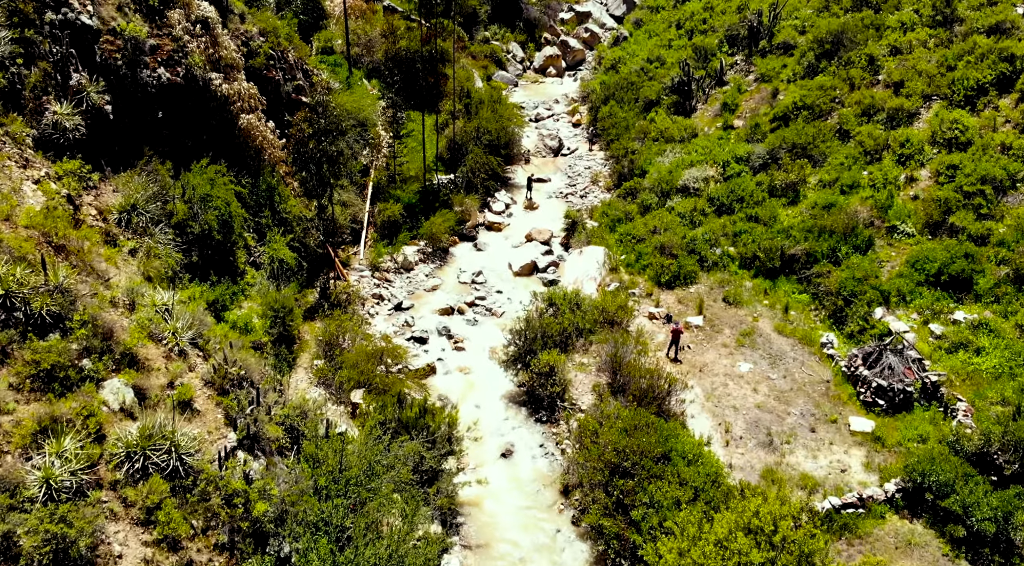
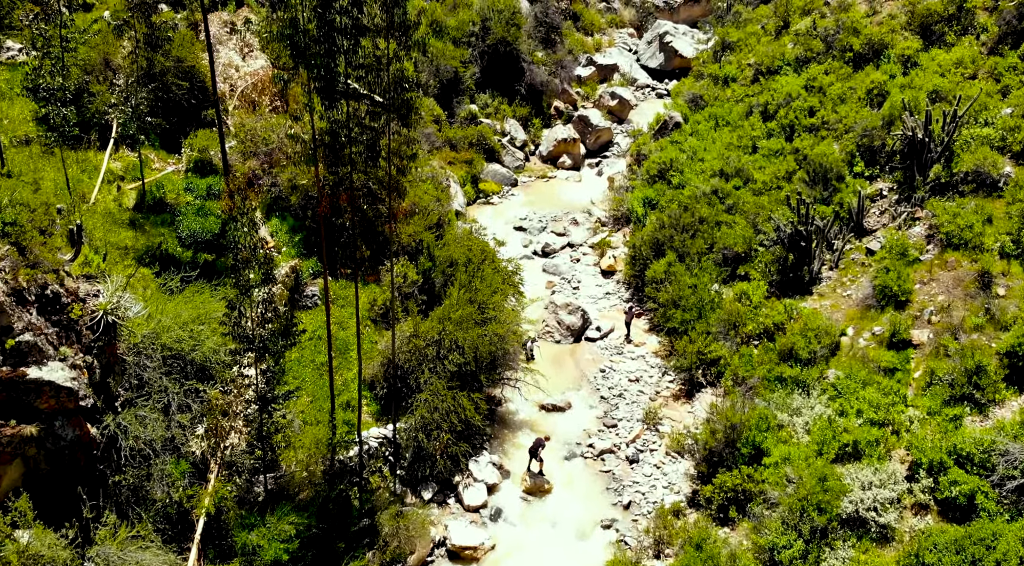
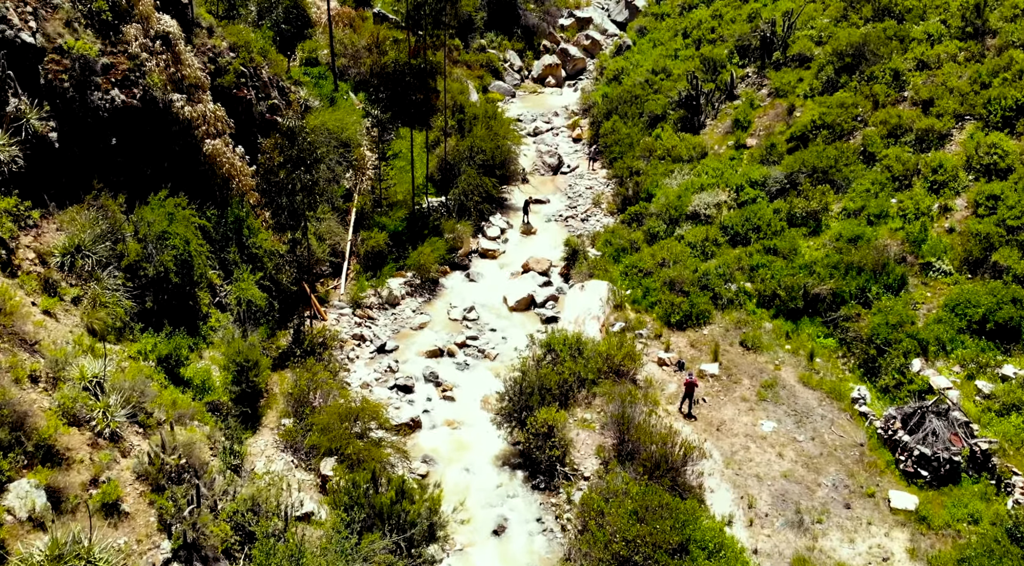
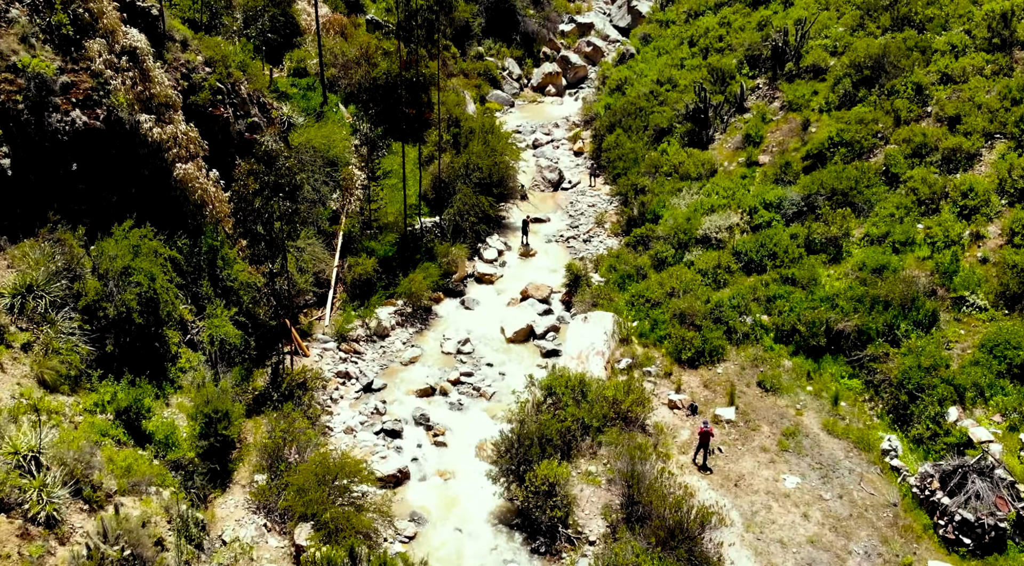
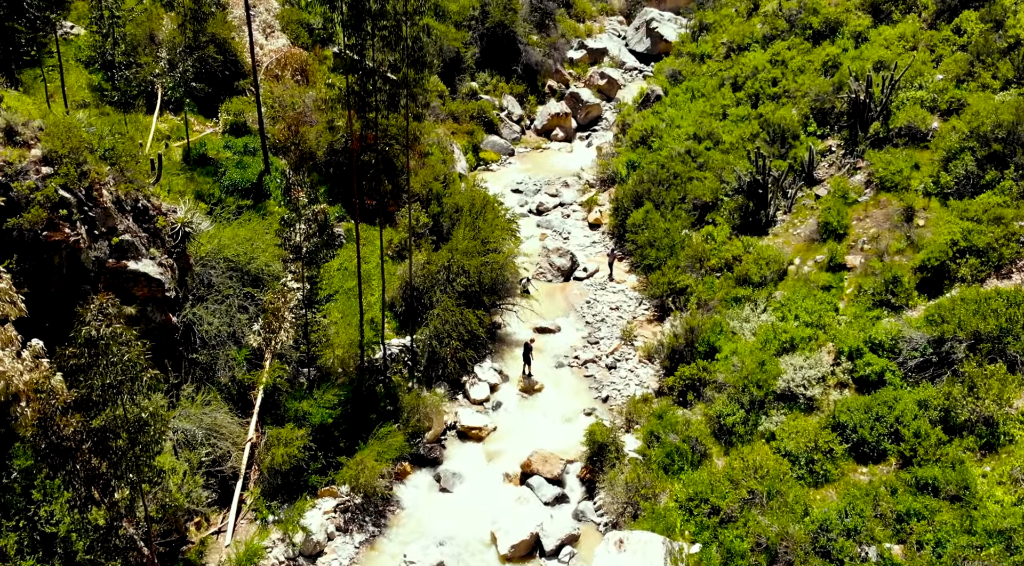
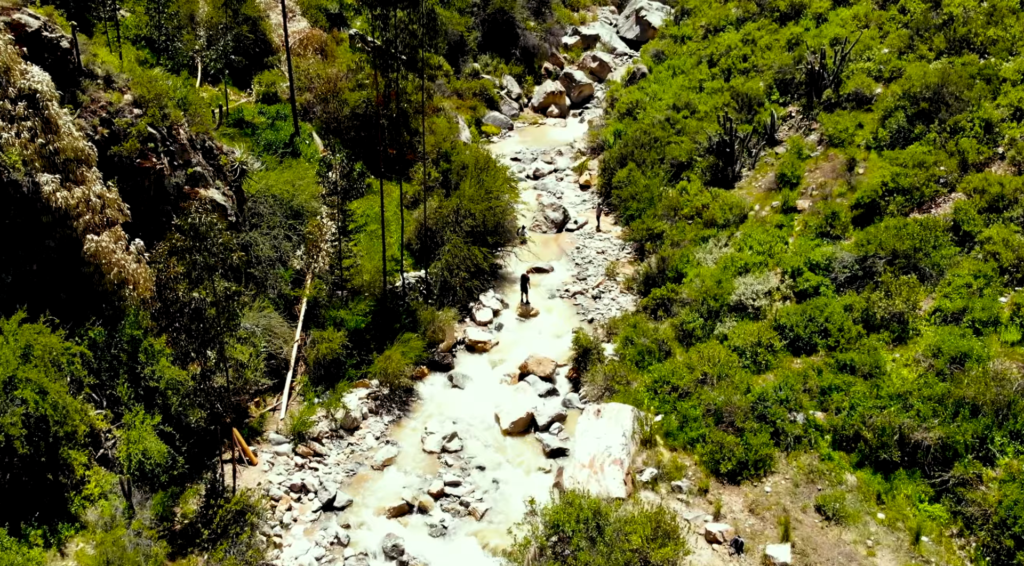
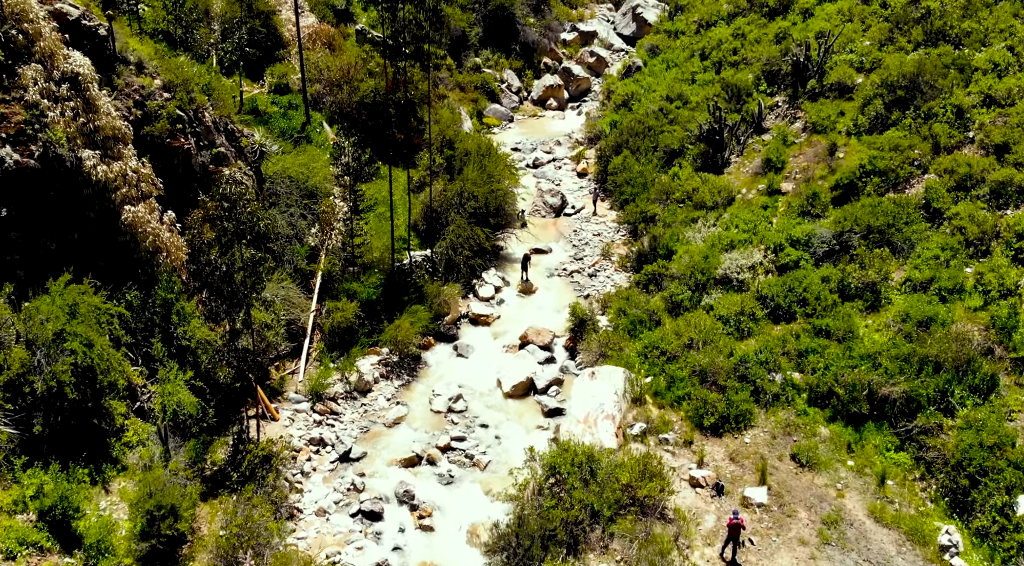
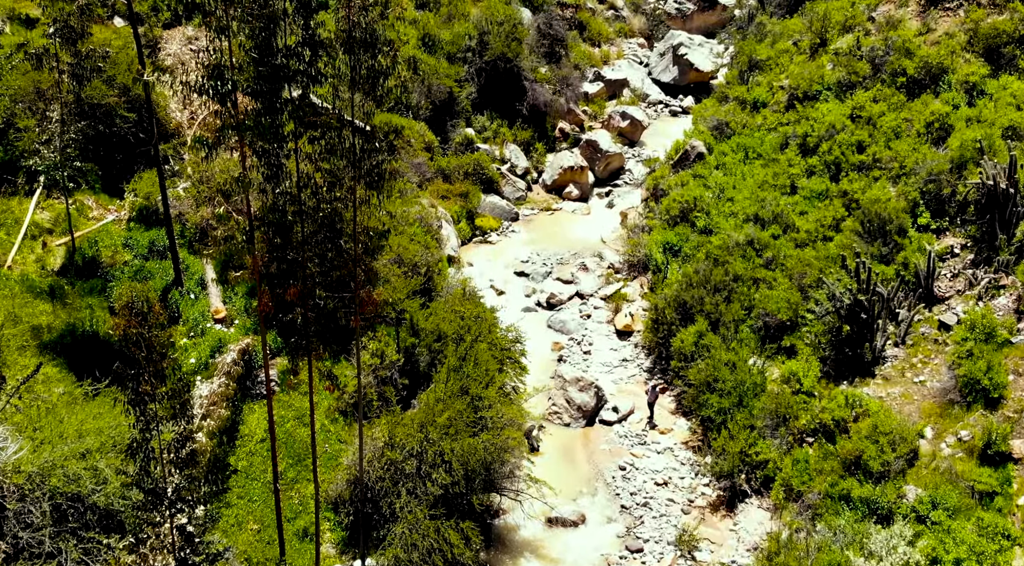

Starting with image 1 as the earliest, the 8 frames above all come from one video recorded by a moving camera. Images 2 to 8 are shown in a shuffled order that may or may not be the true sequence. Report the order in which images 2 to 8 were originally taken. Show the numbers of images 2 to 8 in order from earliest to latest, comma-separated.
3, 4, 7, 6, 5, 2, 8
